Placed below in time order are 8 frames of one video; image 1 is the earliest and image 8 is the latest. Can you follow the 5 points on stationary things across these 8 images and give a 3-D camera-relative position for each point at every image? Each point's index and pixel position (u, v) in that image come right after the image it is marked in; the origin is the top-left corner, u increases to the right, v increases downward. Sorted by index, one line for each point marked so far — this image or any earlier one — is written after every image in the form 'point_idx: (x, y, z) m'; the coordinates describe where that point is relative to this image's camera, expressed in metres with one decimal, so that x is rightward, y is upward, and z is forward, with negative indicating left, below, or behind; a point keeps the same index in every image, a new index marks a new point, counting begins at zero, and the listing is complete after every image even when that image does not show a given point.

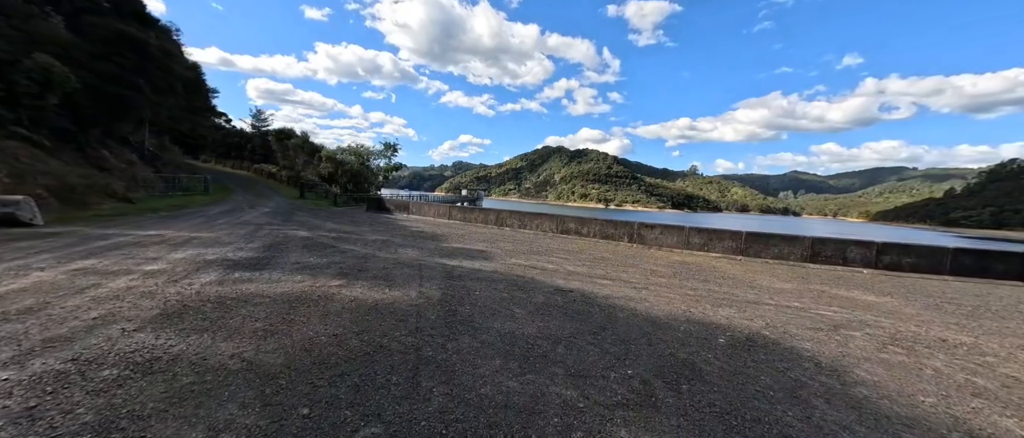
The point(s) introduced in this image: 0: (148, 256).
0: (-6.6, -0.7, +6.3) m
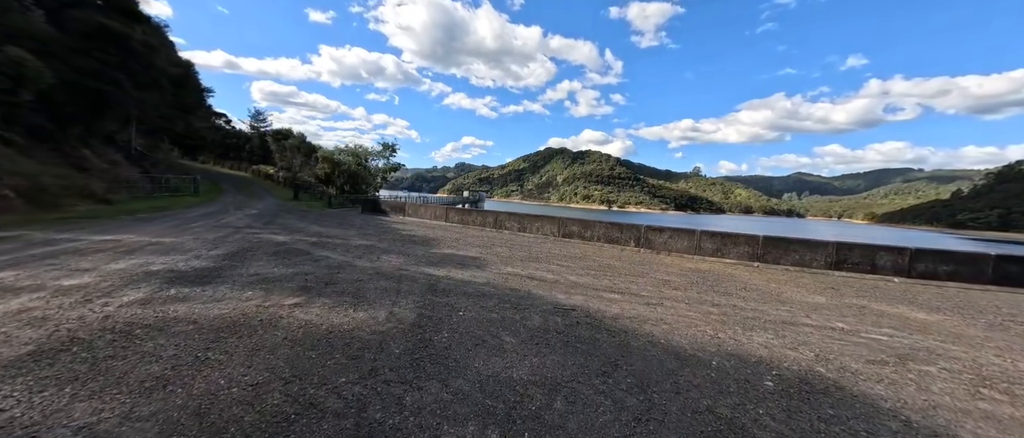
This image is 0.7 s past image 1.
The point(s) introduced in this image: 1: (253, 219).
0: (-6.7, -0.7, +5.4) m
1: (-10.3, 0.0, +13.9) m
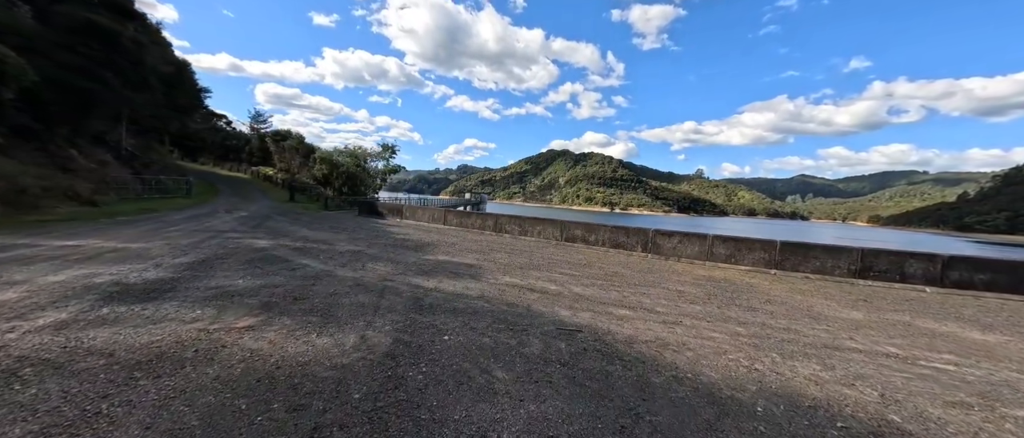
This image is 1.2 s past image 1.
0: (-6.8, -0.8, +4.7) m
1: (-10.3, -0.1, +13.2) m
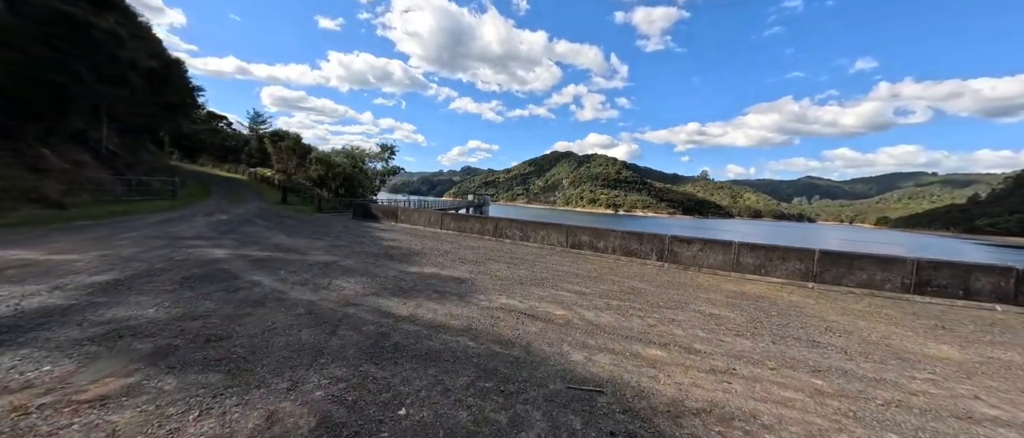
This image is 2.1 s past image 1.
0: (-6.9, -0.9, +3.5) m
1: (-10.3, -0.3, +12.0) m
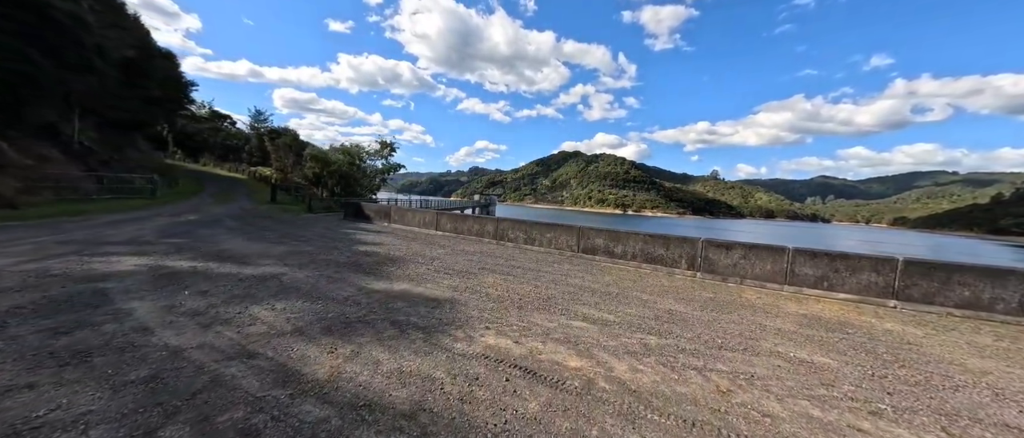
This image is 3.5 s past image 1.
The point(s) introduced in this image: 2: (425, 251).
0: (-7.0, -0.9, +1.7) m
1: (-10.3, -0.3, +10.3) m
2: (-2.6, -0.9, +10.4) m
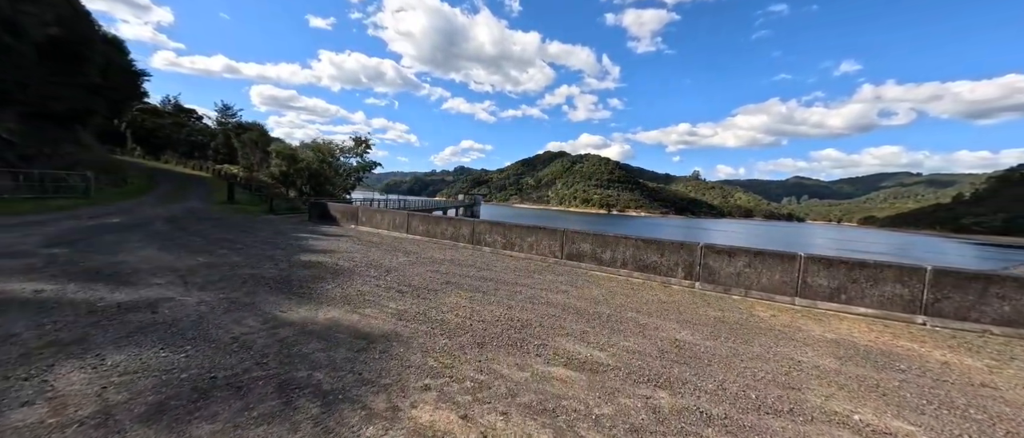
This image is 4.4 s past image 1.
0: (-7.3, -1.0, +0.1) m
1: (-10.9, -0.4, +8.5) m
2: (-3.3, -1.0, +8.9) m
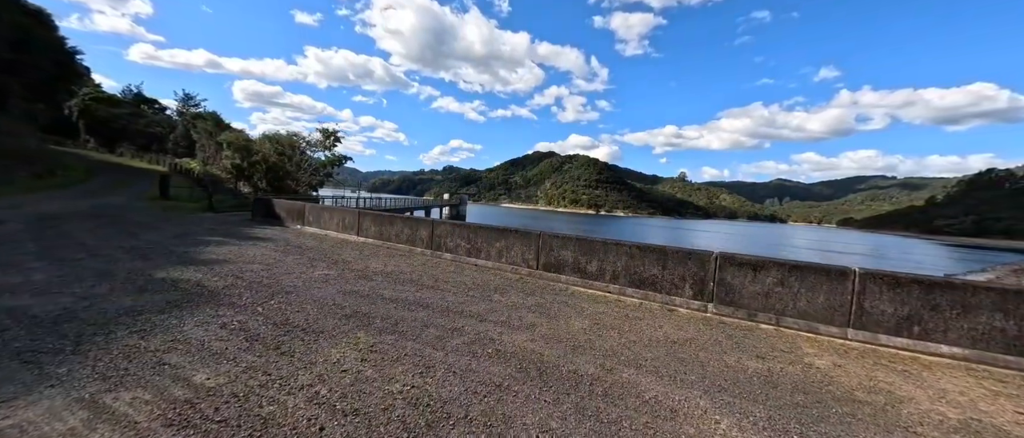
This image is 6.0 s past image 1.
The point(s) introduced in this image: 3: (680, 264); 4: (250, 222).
0: (-7.9, -1.0, -2.4) m
1: (-11.8, -0.3, +5.9) m
2: (-4.1, -1.0, +6.6) m
3: (+3.3, -0.9, +6.8) m
4: (-12.0, -0.1, +15.9) m
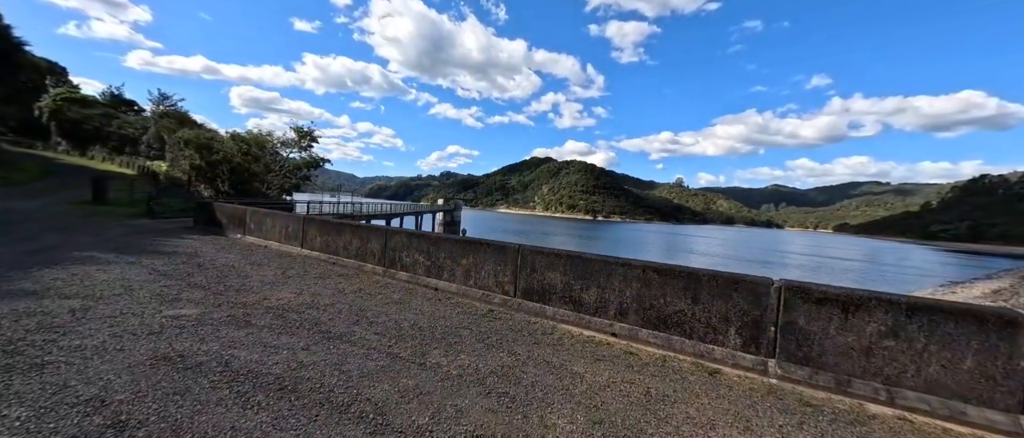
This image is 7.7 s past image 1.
0: (-8.4, -1.0, -4.8) m
1: (-12.3, -0.4, +3.5) m
2: (-4.7, -1.1, +4.2) m
3: (+2.7, -1.0, +4.5) m
4: (-12.6, -0.4, +13.5) m
